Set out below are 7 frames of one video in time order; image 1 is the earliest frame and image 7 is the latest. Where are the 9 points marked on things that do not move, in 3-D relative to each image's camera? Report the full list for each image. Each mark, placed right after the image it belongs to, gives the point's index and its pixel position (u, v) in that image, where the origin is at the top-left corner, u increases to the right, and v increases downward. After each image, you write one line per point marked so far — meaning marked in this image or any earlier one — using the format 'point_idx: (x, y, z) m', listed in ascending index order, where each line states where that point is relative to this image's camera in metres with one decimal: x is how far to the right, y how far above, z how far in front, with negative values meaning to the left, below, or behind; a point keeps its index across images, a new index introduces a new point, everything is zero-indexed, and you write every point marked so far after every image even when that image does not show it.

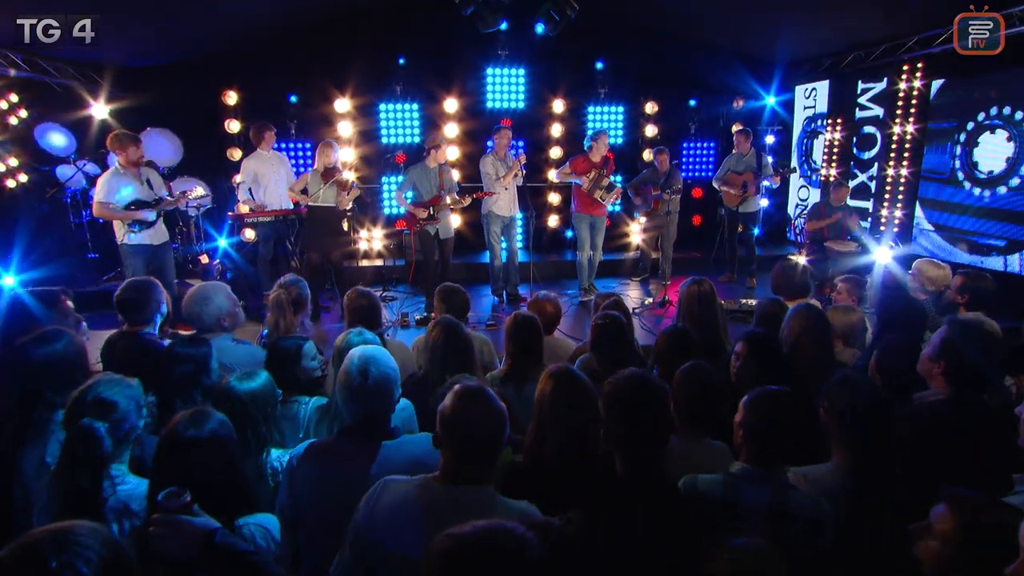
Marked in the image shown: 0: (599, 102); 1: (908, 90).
0: (+1.3, +2.8, +8.8) m
1: (+5.0, +2.3, +7.2) m
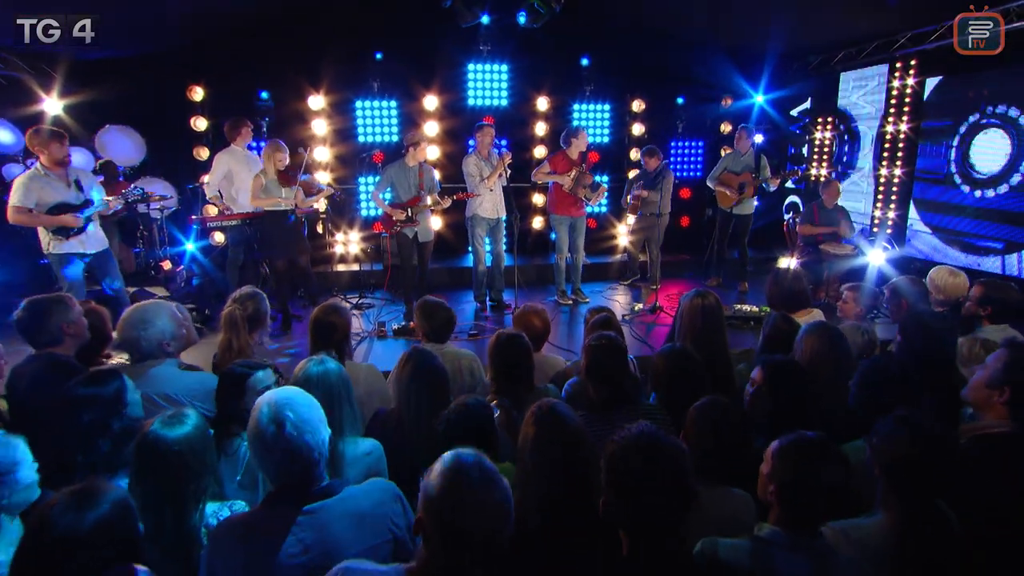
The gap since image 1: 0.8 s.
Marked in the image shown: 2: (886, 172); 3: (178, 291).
0: (+1.1, +2.7, +8.5) m
1: (+4.8, +2.3, +7.0) m
2: (+4.7, +1.6, +7.2) m
3: (-3.7, 0.0, +6.4) m
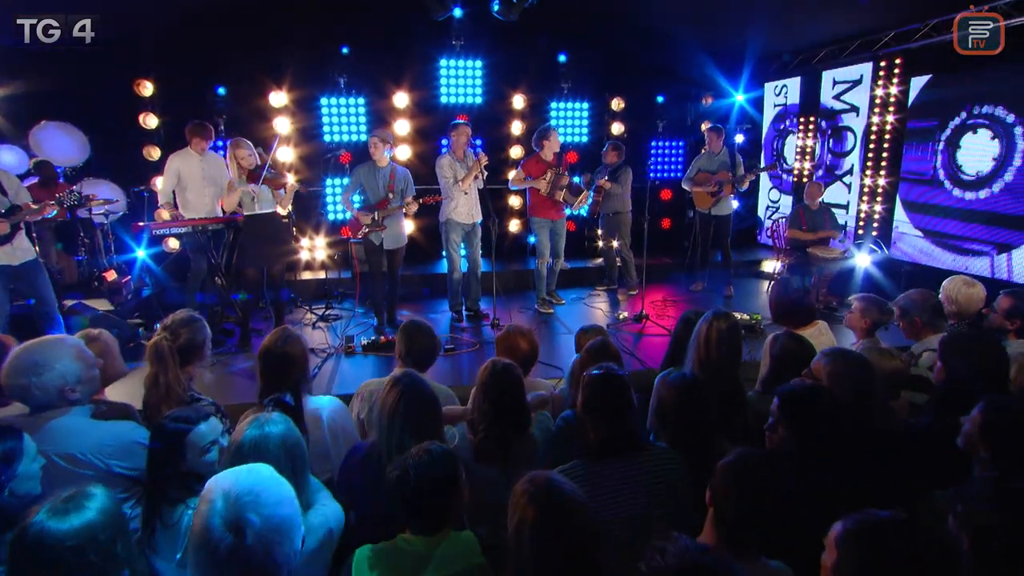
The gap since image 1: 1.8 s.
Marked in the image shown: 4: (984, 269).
0: (+0.7, +2.7, +8.2) m
1: (+4.5, +2.2, +6.9) m
2: (+4.4, +1.6, +7.0) m
3: (-3.9, -0.2, +5.8) m
4: (+4.8, +0.2, +5.9) m
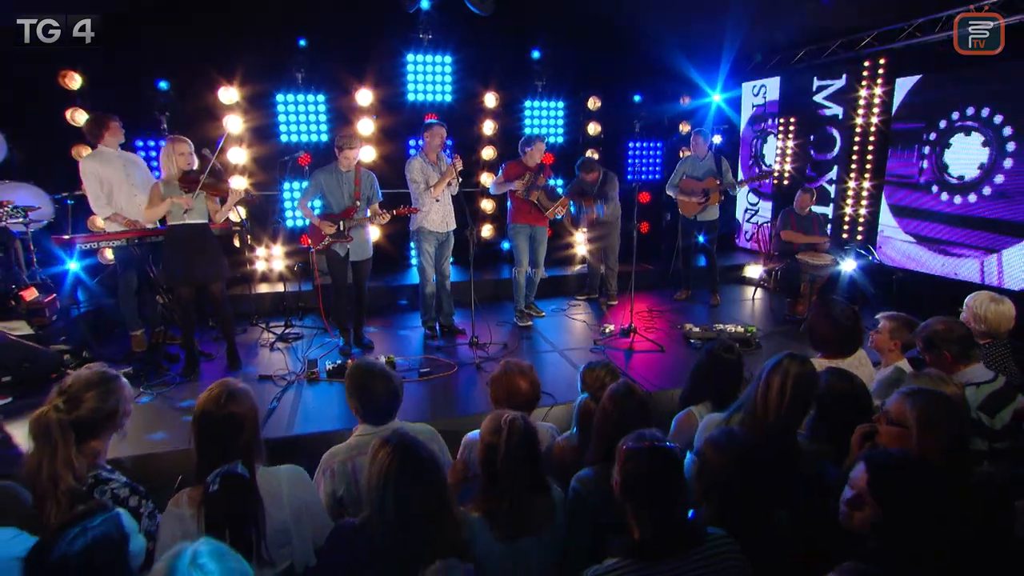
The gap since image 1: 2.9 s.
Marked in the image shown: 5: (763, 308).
0: (+0.3, +2.5, +7.7) m
1: (+4.2, +2.2, +6.7) m
2: (+4.1, +1.5, +6.9) m
3: (-4.1, -0.3, +5.1) m
4: (+4.6, +0.1, +5.7) m
5: (+2.8, -0.2, +6.5) m
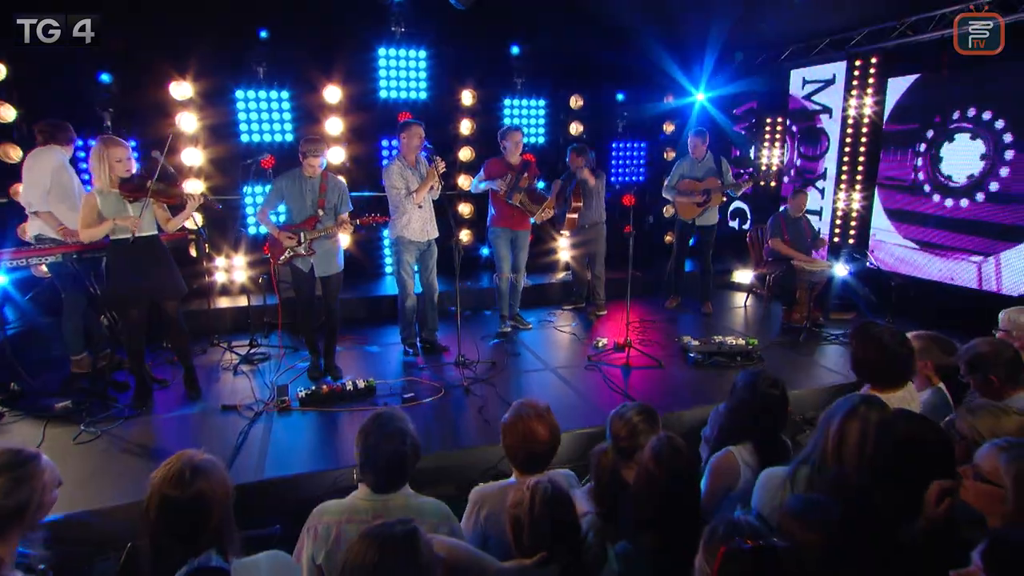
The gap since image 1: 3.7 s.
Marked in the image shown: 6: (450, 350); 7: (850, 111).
0: (+0.1, +2.4, +7.3) m
1: (+4.0, +2.1, +6.5) m
2: (+3.9, +1.5, +6.7) m
3: (-4.1, -0.5, +4.5) m
4: (+4.4, +0.1, +5.6) m
5: (+2.6, -0.3, +6.3) m
6: (-0.6, -0.6, +5.3) m
7: (+3.9, +2.0, +6.6) m
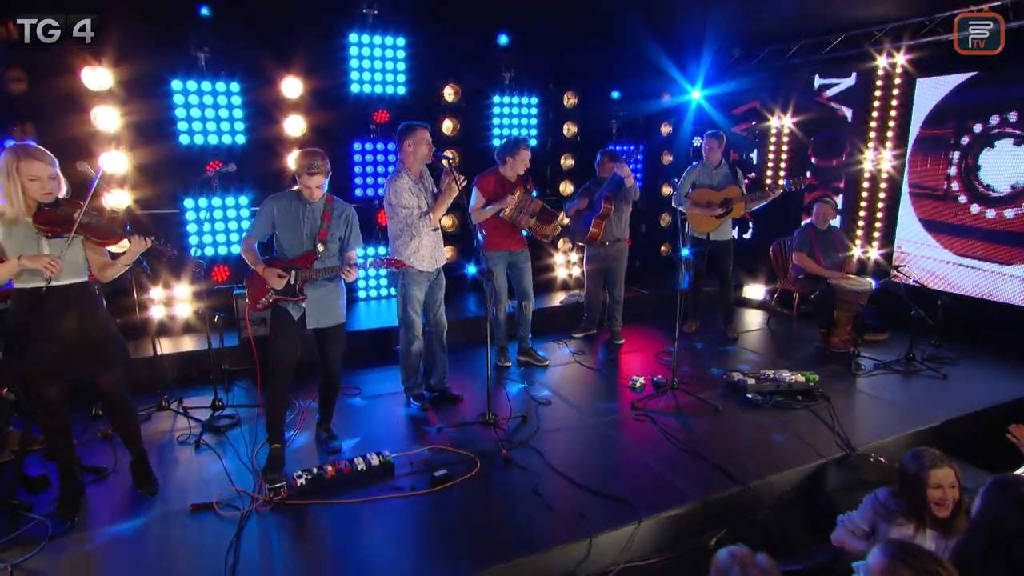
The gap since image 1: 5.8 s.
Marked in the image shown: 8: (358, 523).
0: (-0.1, +2.2, +6.5) m
1: (+3.9, +2.0, +6.1) m
2: (+3.9, +1.3, +6.3) m
3: (-3.8, -0.9, +3.1) m
4: (+4.5, -0.1, +5.3) m
5: (+2.7, -0.5, +5.8) m
6: (-0.4, -0.8, +4.4) m
7: (+3.9, +1.8, +6.2) m
8: (-0.8, -1.2, +3.1) m
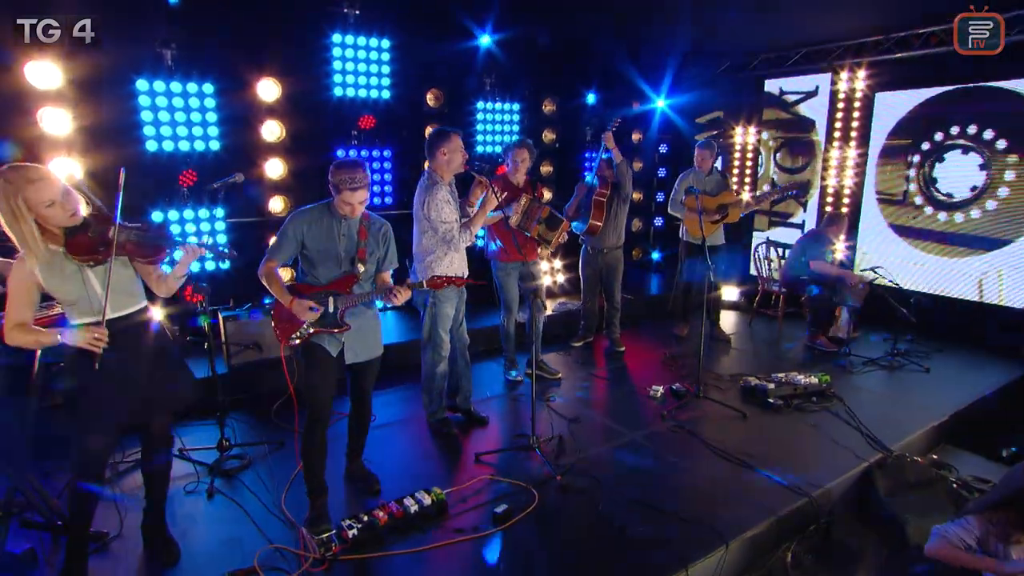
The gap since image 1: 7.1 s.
0: (-0.2, +2.1, +6.3) m
1: (+3.8, +2.0, +6.6) m
2: (+3.7, +1.3, +6.7) m
3: (-3.3, -1.1, +2.5) m
4: (+4.6, 0.0, +5.8) m
5: (+2.7, -0.5, +6.0) m
6: (-0.1, -1.0, +4.2) m
7: (+3.7, +1.8, +6.6) m
8: (-0.4, -1.4, +2.8) m
